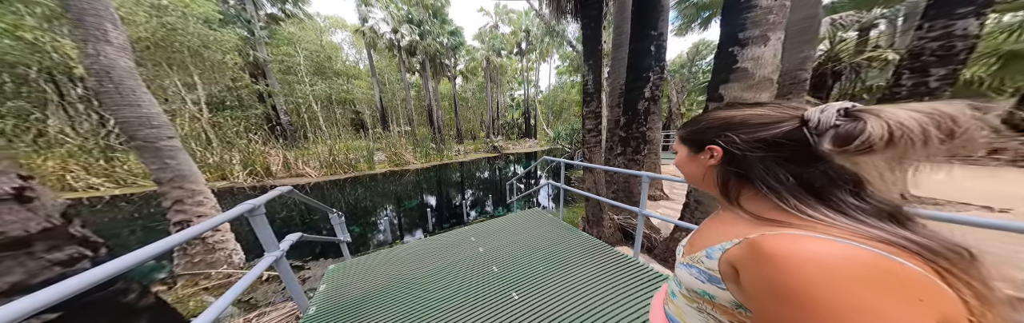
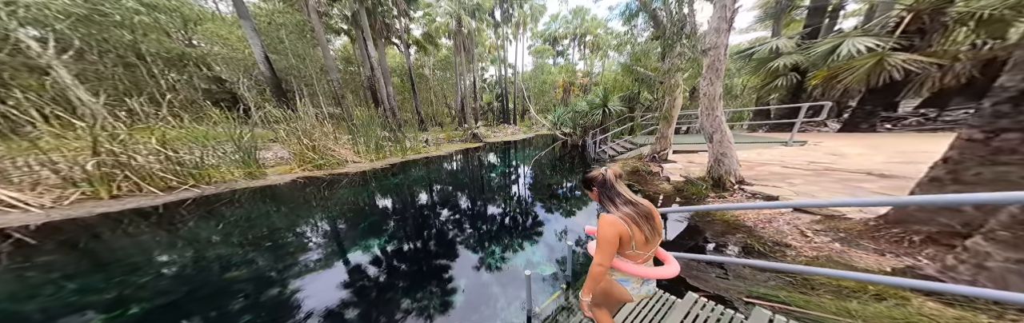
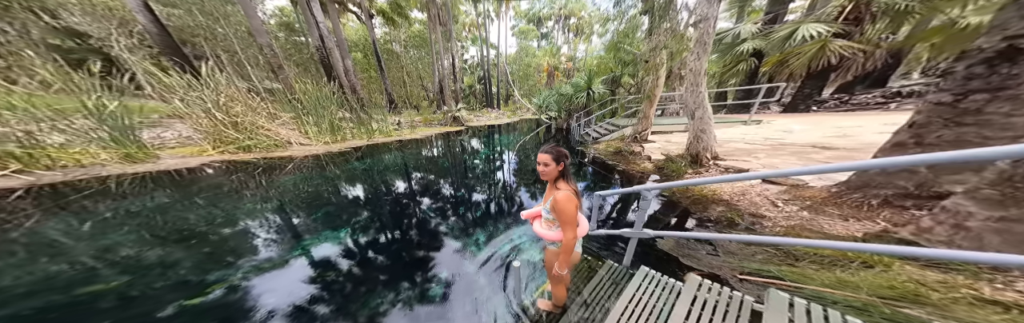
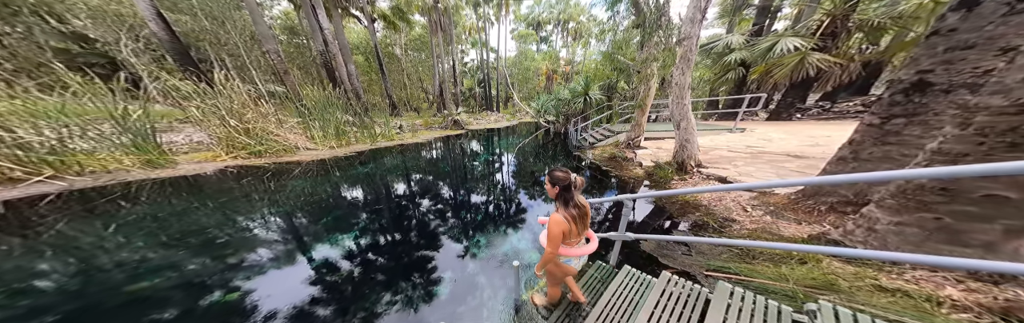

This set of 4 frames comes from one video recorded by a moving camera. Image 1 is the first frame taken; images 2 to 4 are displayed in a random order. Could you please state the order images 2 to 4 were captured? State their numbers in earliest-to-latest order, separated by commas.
2, 4, 3
